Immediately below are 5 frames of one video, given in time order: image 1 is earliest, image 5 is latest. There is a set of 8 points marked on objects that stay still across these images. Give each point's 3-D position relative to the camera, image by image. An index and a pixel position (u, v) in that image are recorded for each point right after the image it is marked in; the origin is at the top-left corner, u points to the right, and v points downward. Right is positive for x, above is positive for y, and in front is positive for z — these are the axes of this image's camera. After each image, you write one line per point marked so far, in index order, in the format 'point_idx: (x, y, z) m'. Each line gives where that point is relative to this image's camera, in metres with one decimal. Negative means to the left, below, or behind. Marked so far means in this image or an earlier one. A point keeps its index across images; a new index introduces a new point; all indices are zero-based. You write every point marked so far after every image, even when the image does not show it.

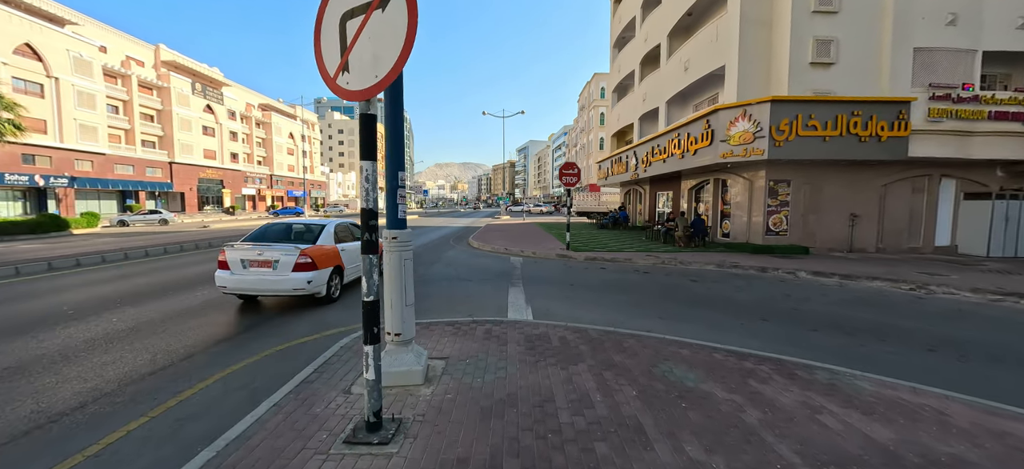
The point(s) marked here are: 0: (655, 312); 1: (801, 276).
0: (+2.5, -1.3, +6.1) m
1: (+7.8, -1.1, +9.5) m
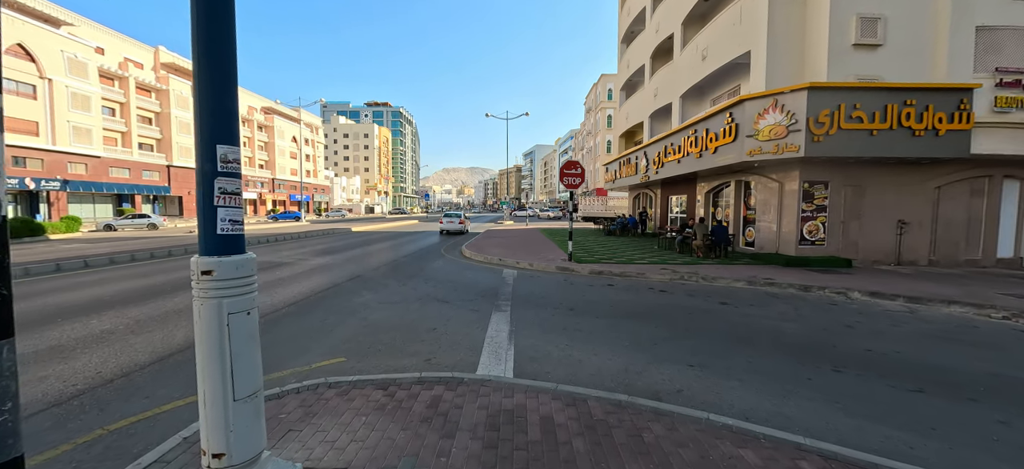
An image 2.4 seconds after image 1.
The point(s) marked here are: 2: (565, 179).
0: (+2.2, -1.5, +4.5) m
1: (+7.5, -1.4, +7.8) m
2: (+1.7, +1.8, +11.3) m
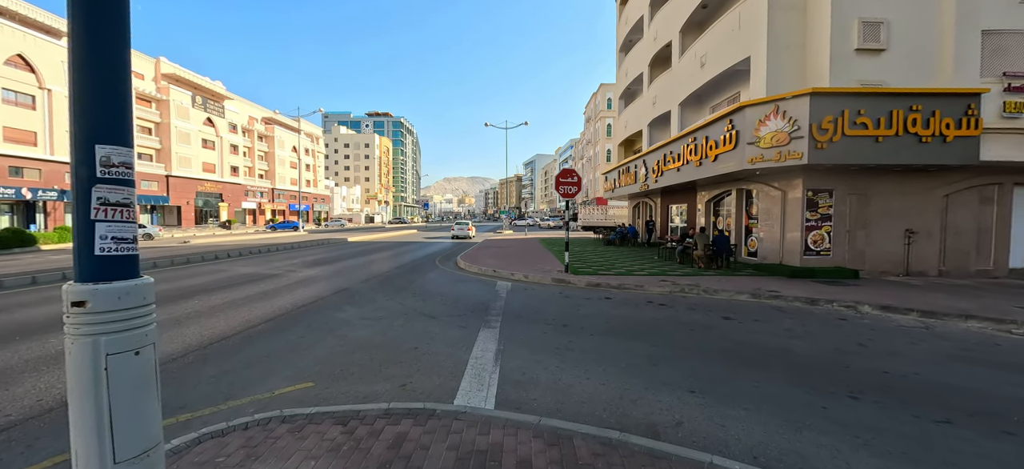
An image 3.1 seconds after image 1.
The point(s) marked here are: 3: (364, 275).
0: (+2.0, -1.7, +4.1) m
1: (+7.4, -1.6, +7.4) m
2: (+1.6, +1.5, +11.0) m
3: (-4.8, -1.3, +11.4) m
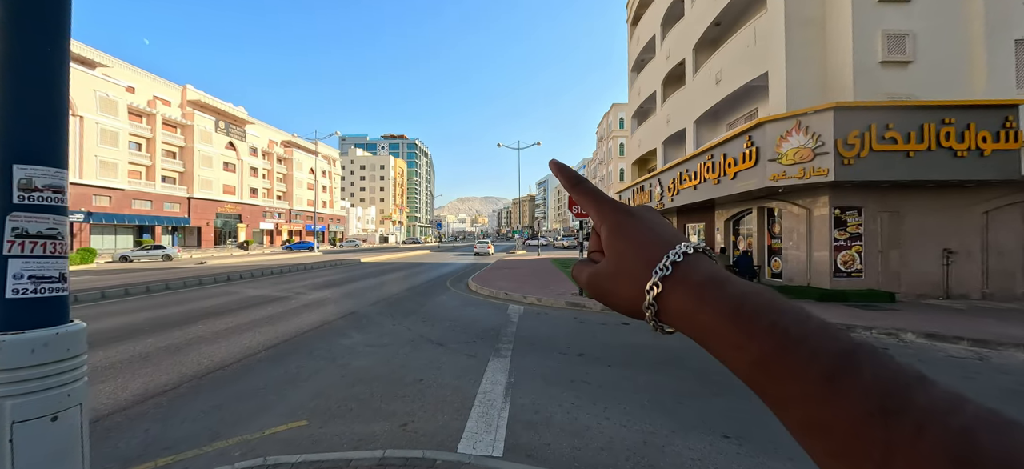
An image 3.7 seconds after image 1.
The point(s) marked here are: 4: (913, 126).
0: (+2.1, -1.9, +3.6) m
1: (+7.6, -2.0, +6.7) m
2: (+1.9, +0.8, +10.7) m
3: (-4.4, -2.0, +11.2) m
4: (+10.2, +2.8, +8.9) m
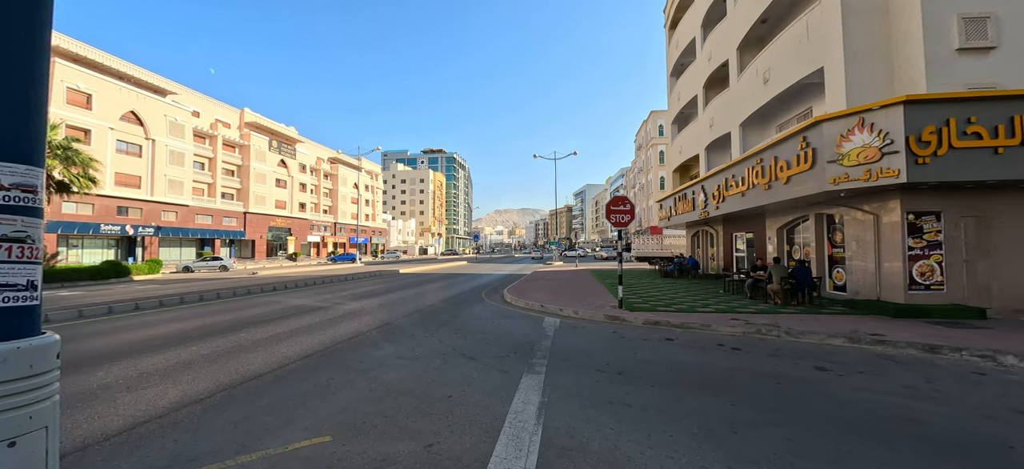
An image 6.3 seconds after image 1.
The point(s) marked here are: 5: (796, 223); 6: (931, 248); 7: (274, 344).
0: (+2.4, -2.0, +3.1) m
1: (+8.1, -2.1, +5.7) m
2: (+2.8, +0.5, +10.3) m
3: (-3.4, -2.3, +11.2) m
4: (+10.9, +2.6, +7.8) m
5: (+10.5, +0.4, +13.1) m
6: (+10.9, -0.4, +9.1) m
7: (-4.8, -2.2, +7.0) m
